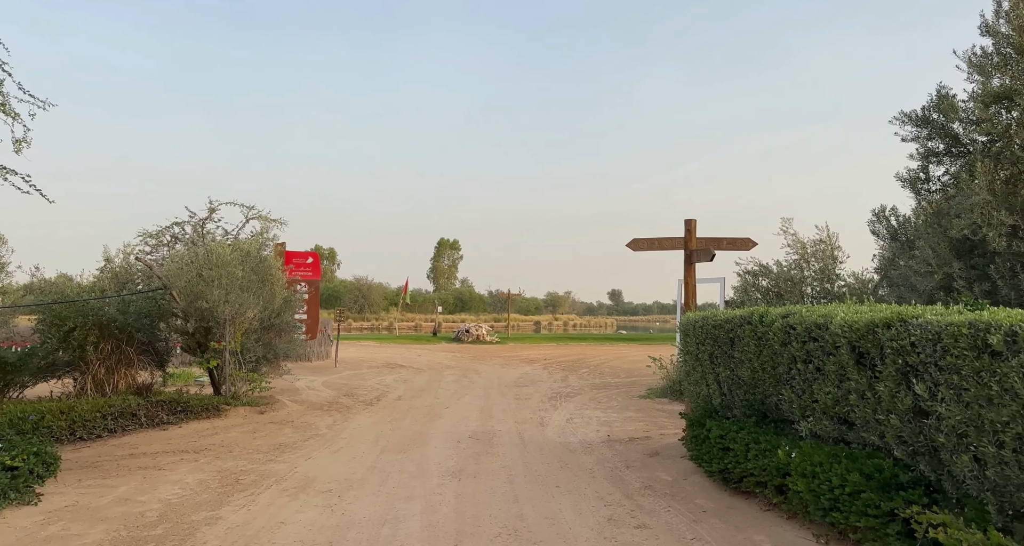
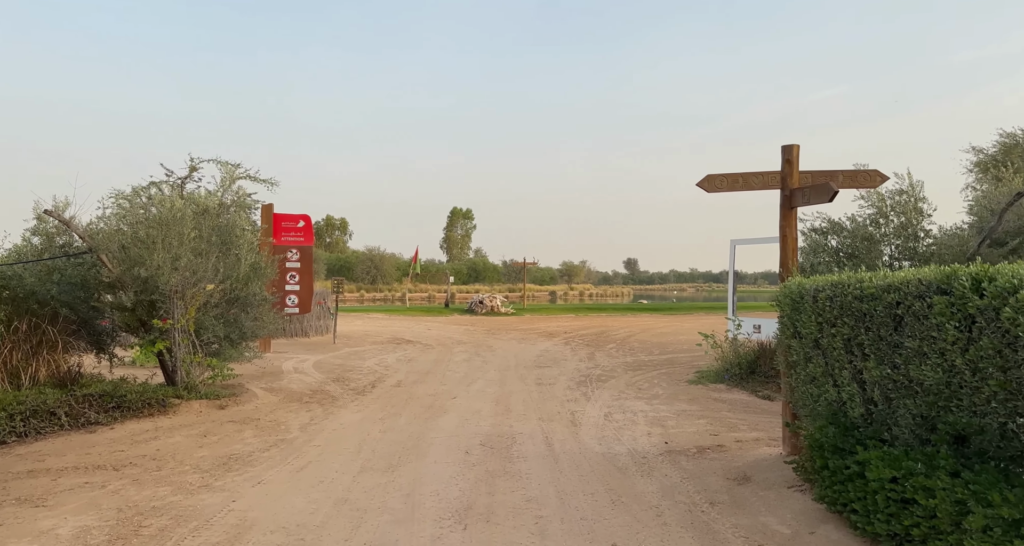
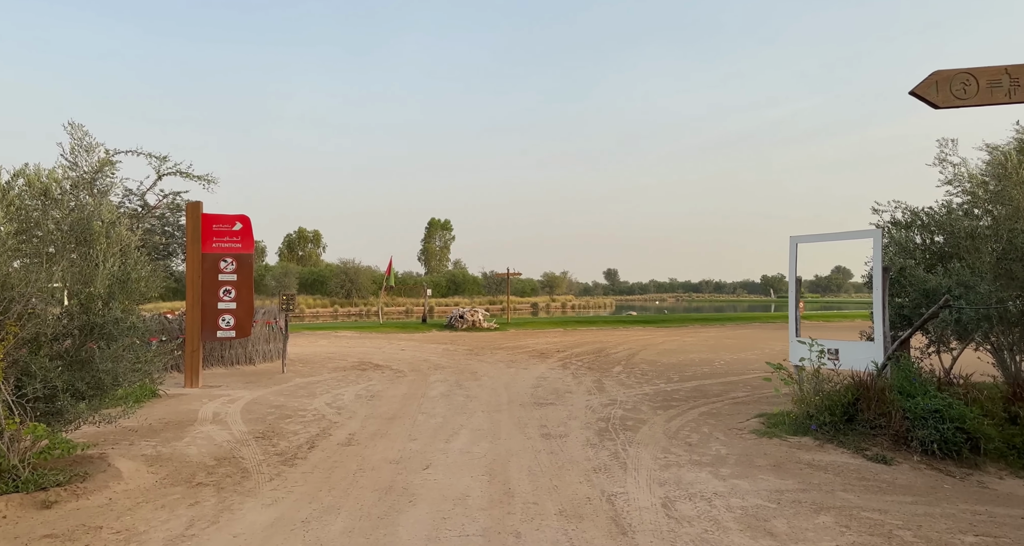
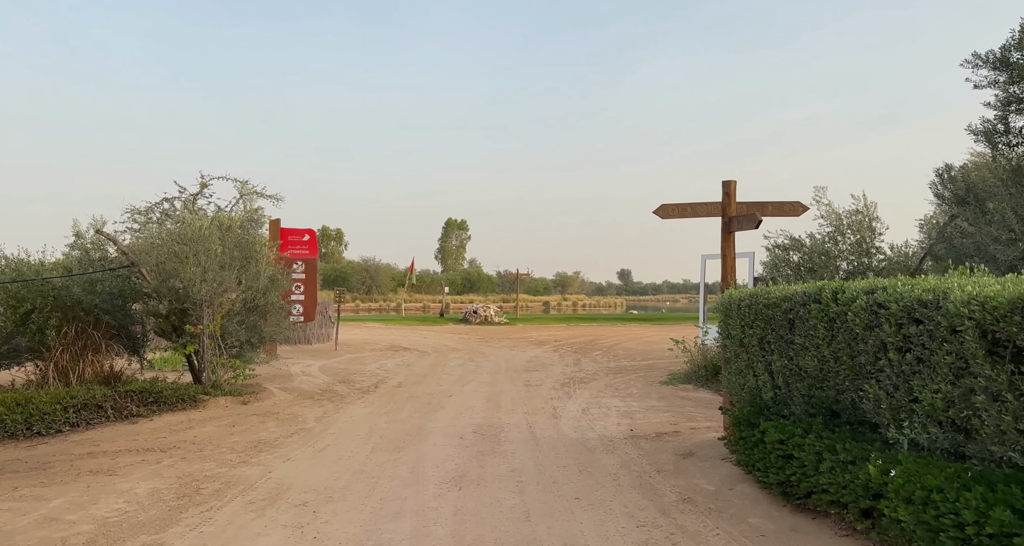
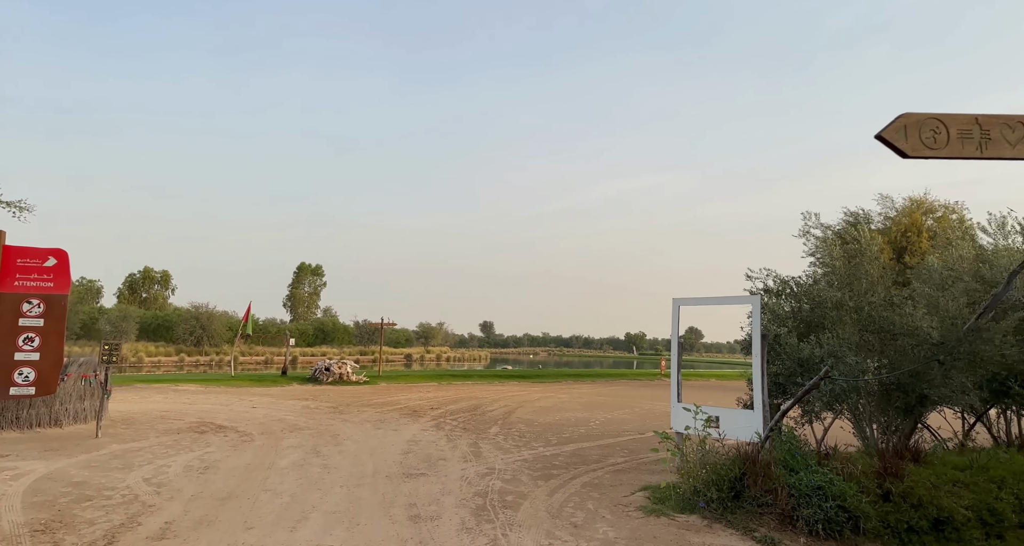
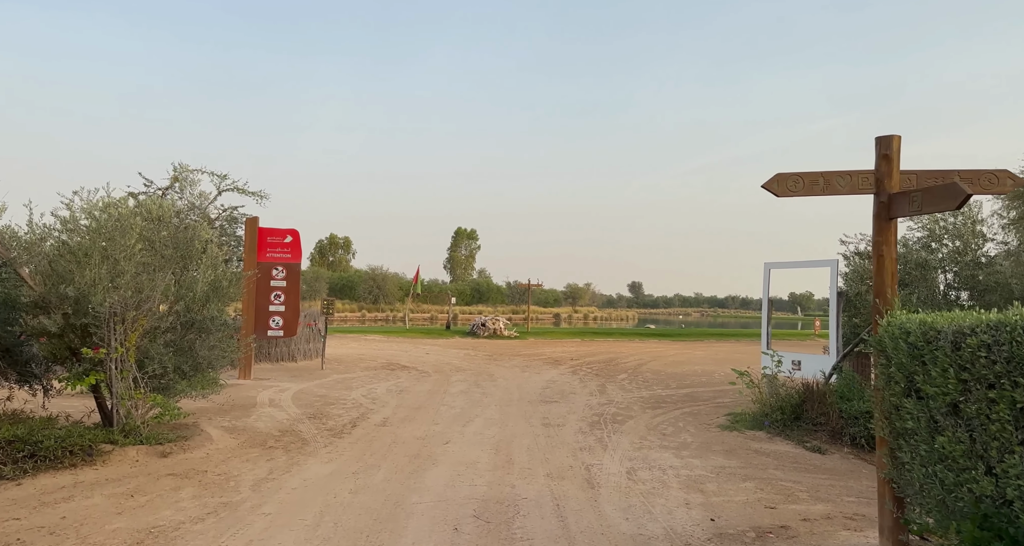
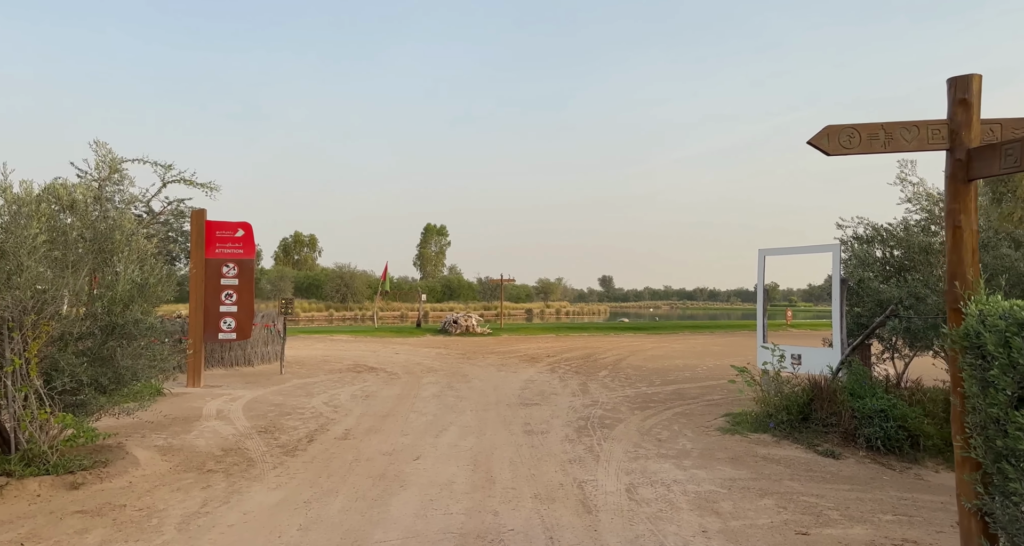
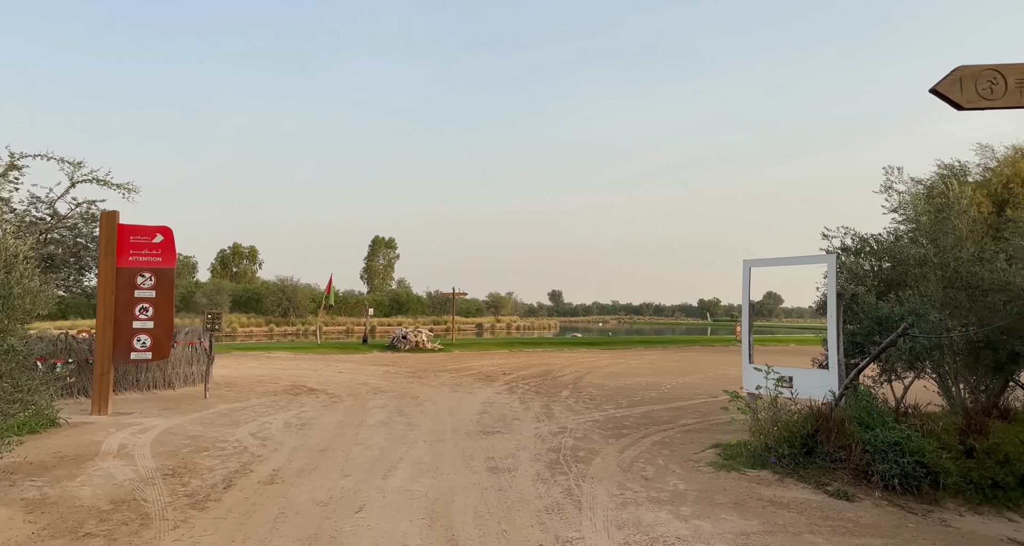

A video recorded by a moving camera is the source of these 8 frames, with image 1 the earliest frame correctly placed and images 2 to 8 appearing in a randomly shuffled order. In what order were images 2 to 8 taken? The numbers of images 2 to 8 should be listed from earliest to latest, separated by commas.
4, 2, 6, 7, 3, 8, 5
